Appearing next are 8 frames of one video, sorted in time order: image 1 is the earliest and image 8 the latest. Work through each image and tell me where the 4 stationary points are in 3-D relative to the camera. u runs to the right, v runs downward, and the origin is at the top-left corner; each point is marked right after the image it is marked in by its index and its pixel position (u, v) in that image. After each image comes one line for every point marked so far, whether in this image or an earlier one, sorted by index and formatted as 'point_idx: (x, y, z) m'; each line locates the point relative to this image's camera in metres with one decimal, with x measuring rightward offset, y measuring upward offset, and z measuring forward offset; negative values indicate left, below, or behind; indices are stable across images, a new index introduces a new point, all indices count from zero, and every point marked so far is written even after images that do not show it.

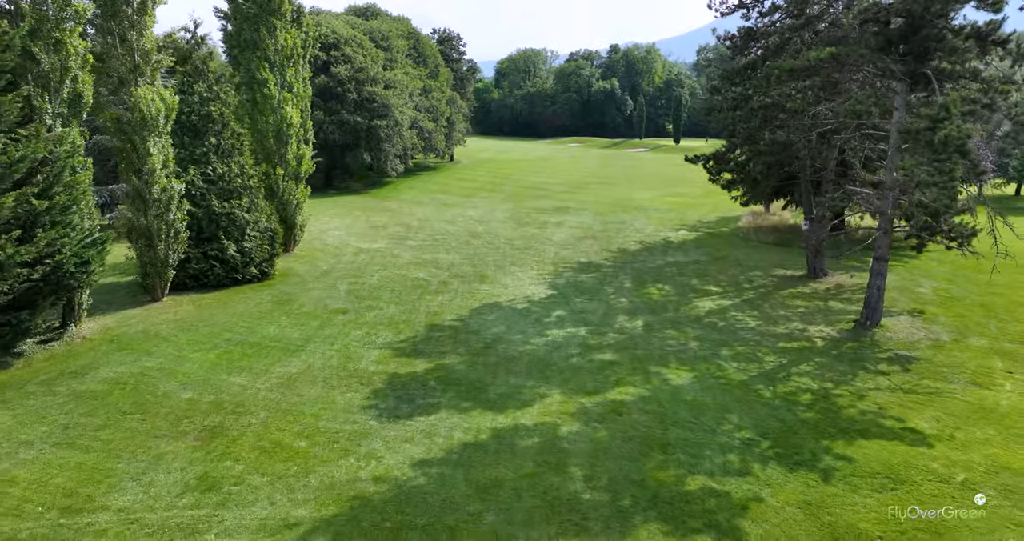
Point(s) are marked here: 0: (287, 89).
0: (-6.3, +5.1, +19.6) m
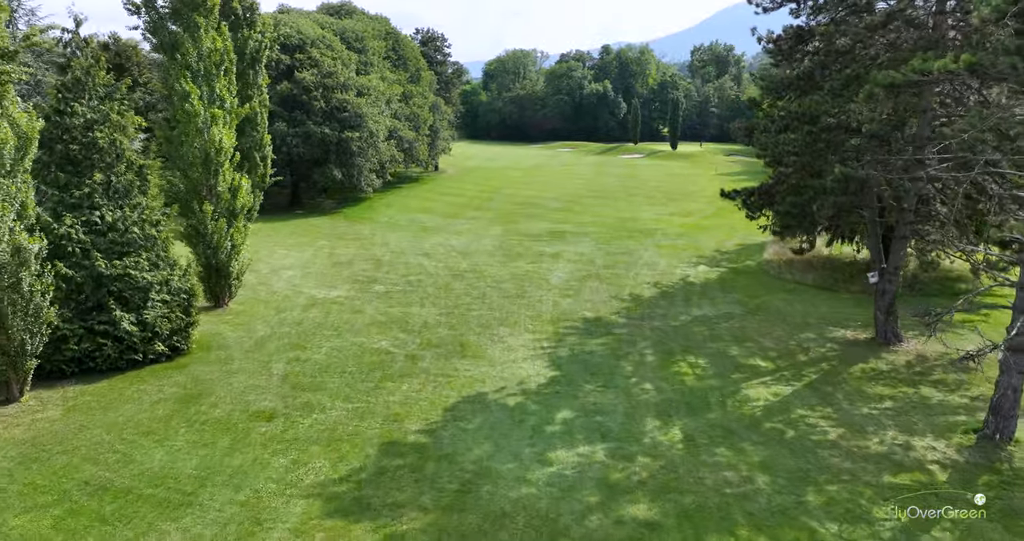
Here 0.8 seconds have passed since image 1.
0: (-6.6, +3.7, +15.6) m
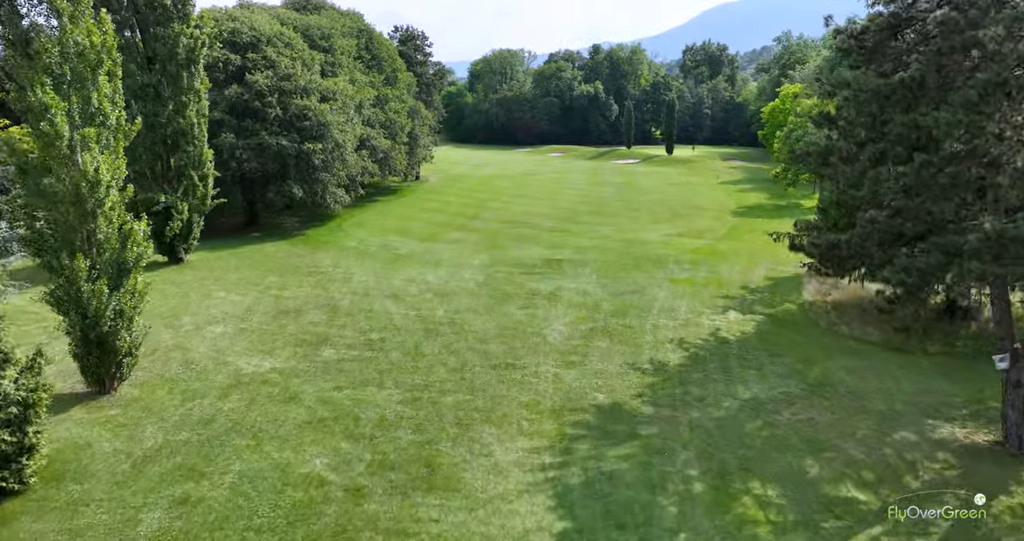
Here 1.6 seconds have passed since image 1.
0: (-6.8, +2.4, +11.4) m
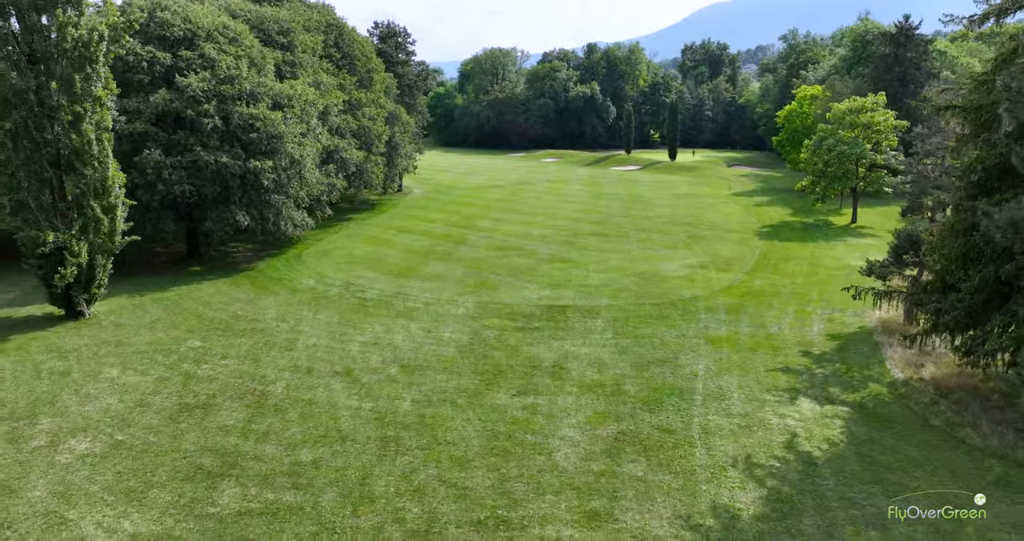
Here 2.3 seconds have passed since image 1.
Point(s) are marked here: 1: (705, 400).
0: (-6.9, +1.0, +6.5) m
1: (+3.7, -2.4, +13.2) m
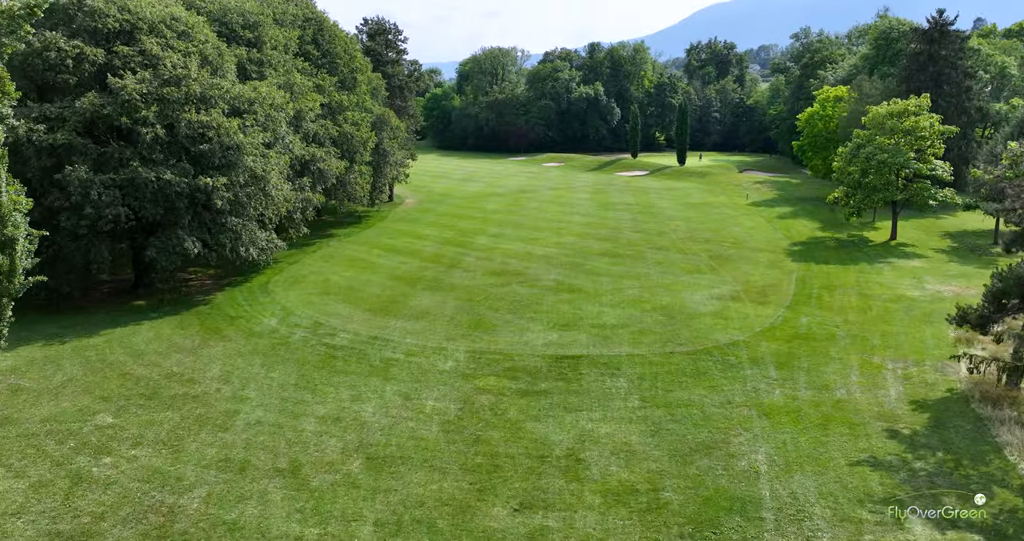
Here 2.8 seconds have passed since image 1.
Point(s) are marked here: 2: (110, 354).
0: (-6.9, 0.0, +2.9) m
1: (+3.7, -3.4, +9.6) m
2: (-9.2, -1.9, +16.1) m
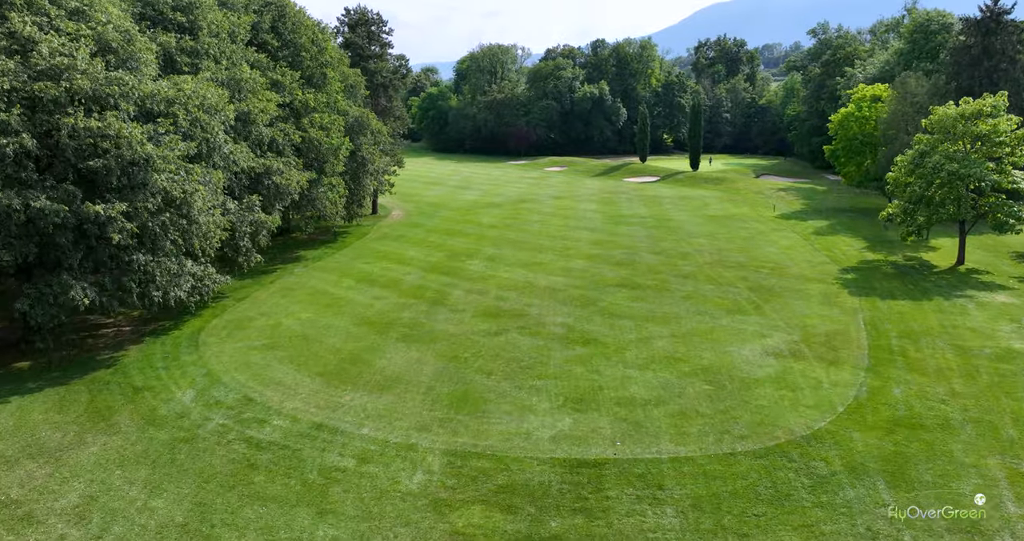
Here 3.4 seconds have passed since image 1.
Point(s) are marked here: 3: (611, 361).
0: (-6.9, -1.1, -1.9) m
1: (+3.6, -4.6, +4.8) m
2: (-9.3, -3.0, +11.2) m
3: (+2.3, -2.0, +16.3) m
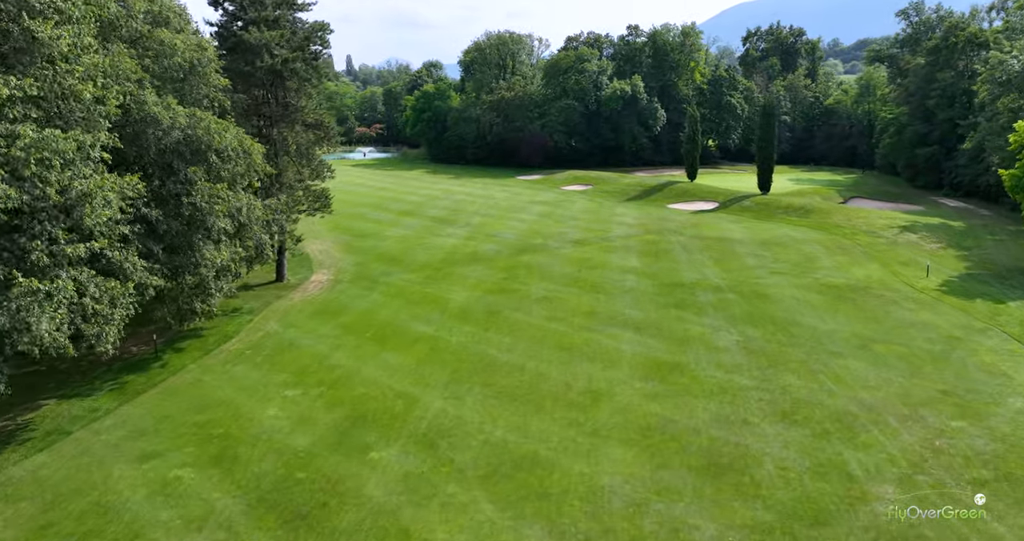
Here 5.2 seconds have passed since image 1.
0: (-8.6, -4.6, -17.0) m
1: (+2.1, -8.1, -10.6) m
2: (-10.5, -6.5, -3.7) m
3: (+1.2, -5.6, +0.9) m
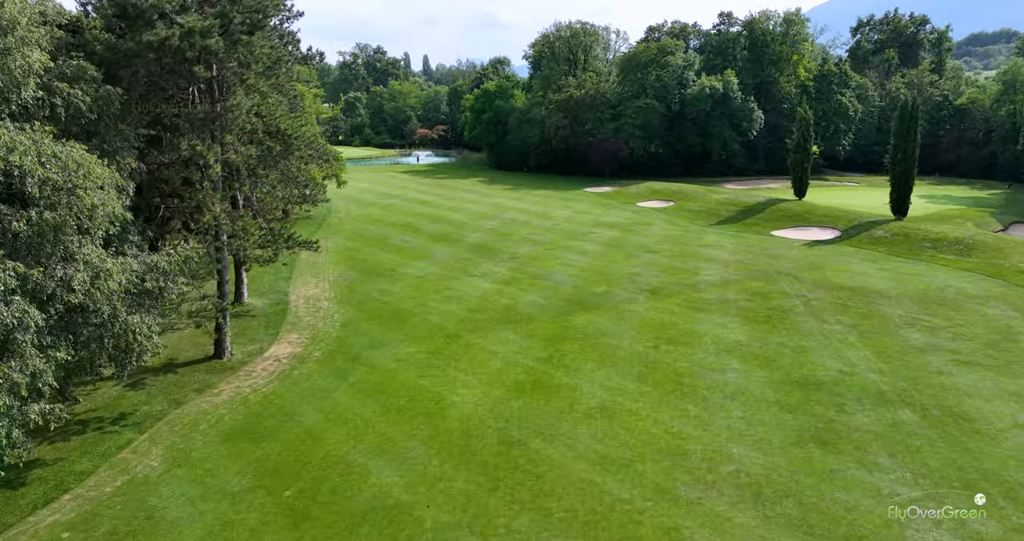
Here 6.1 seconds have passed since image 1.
0: (-12.1, -6.3, -24.2) m
1: (-0.8, -10.1, -19.0) m
2: (-12.7, -8.2, -10.8) m
3: (-0.5, -7.5, -7.4) m
